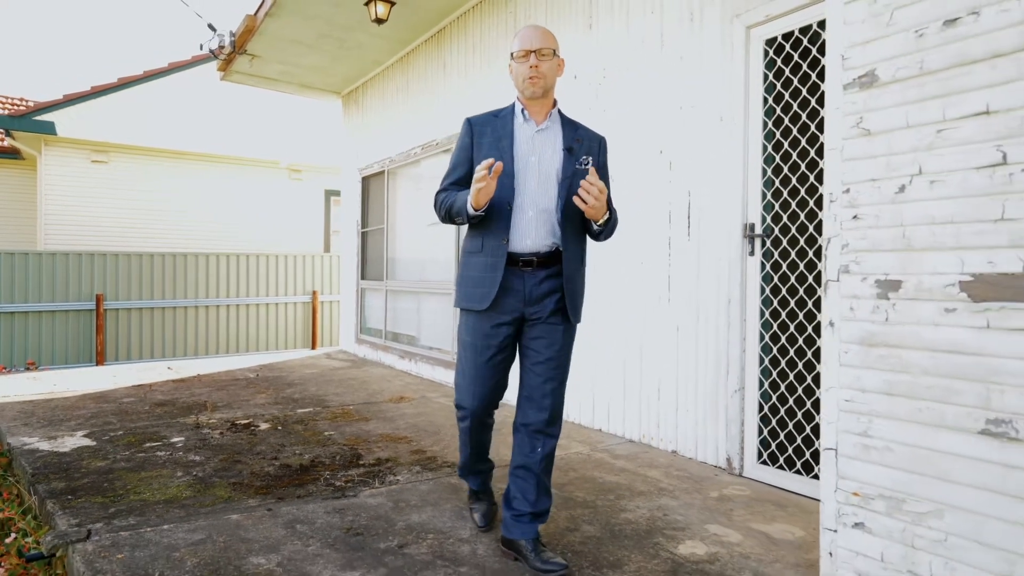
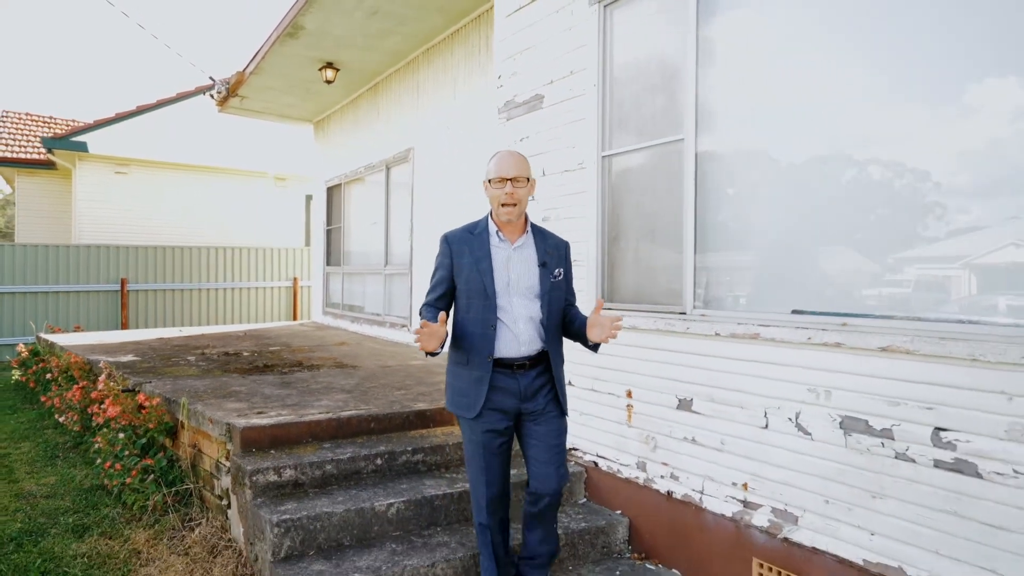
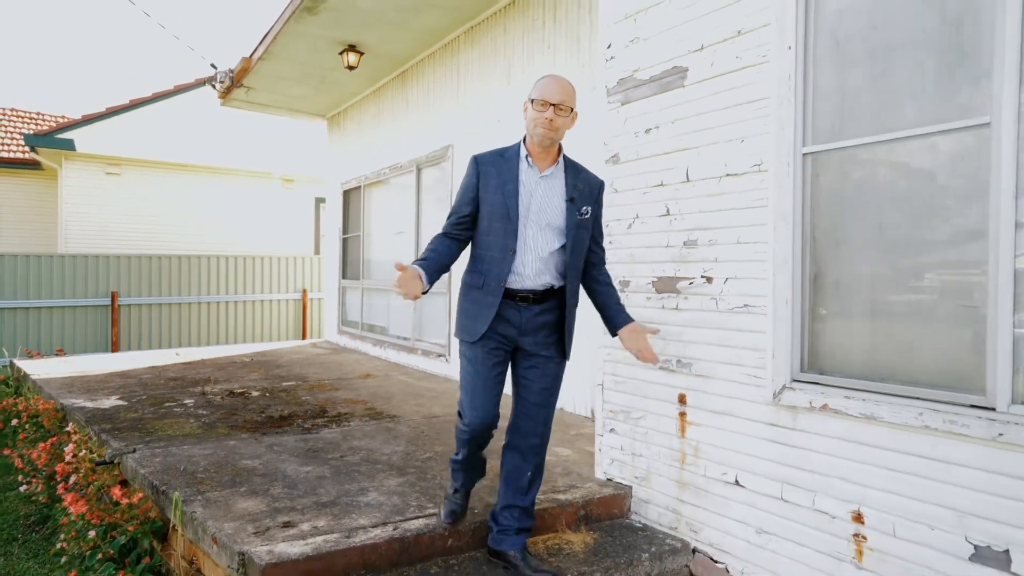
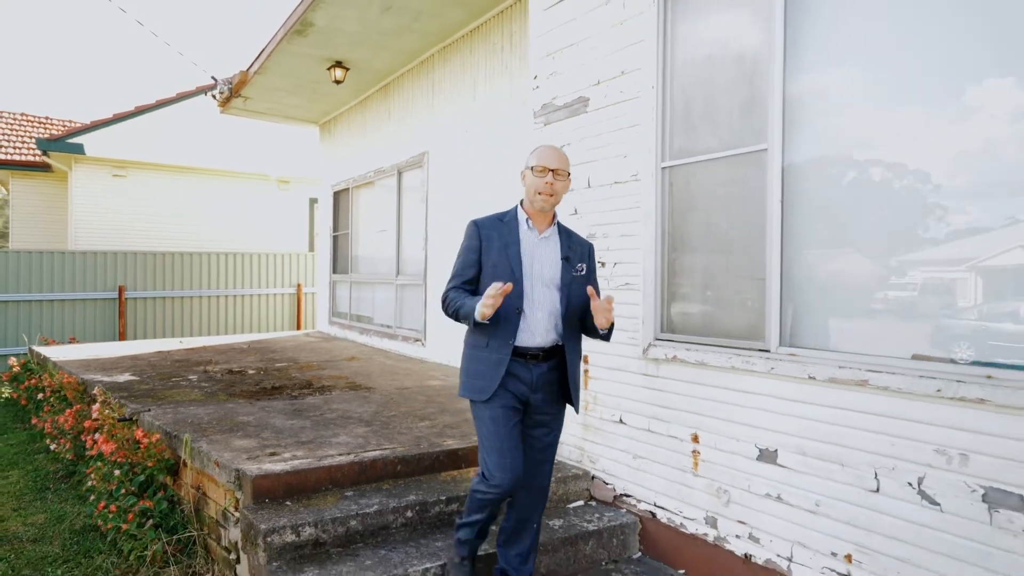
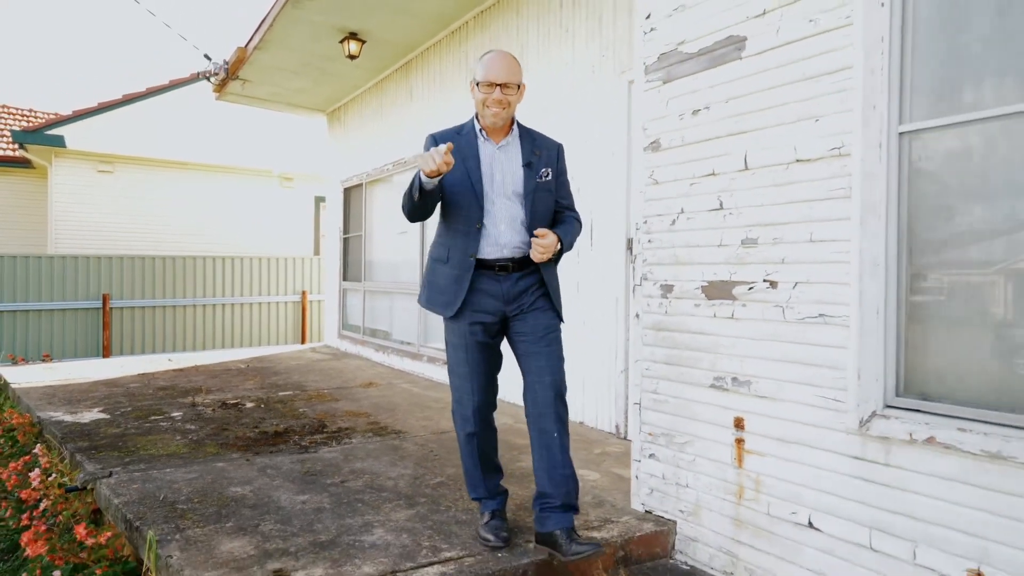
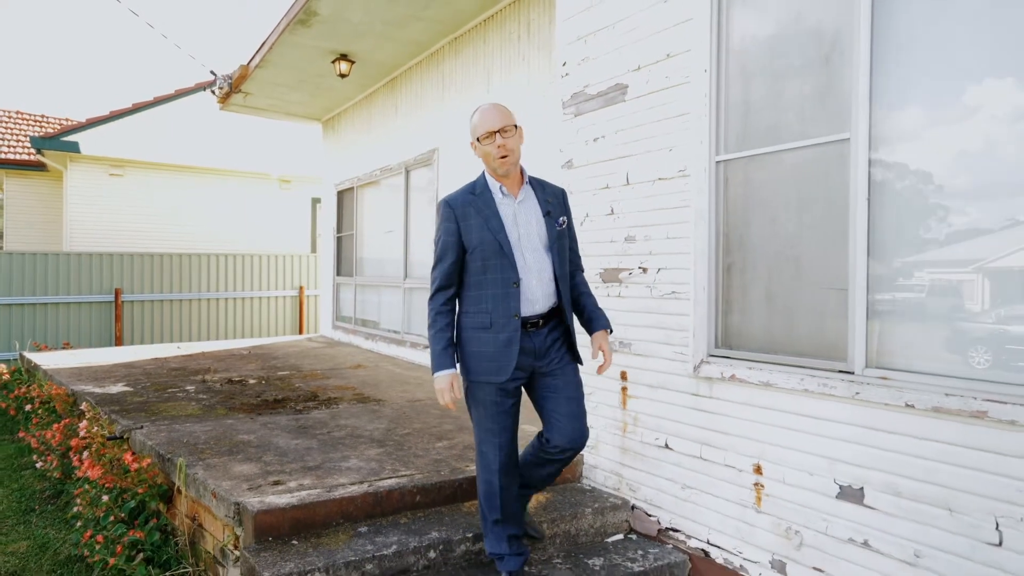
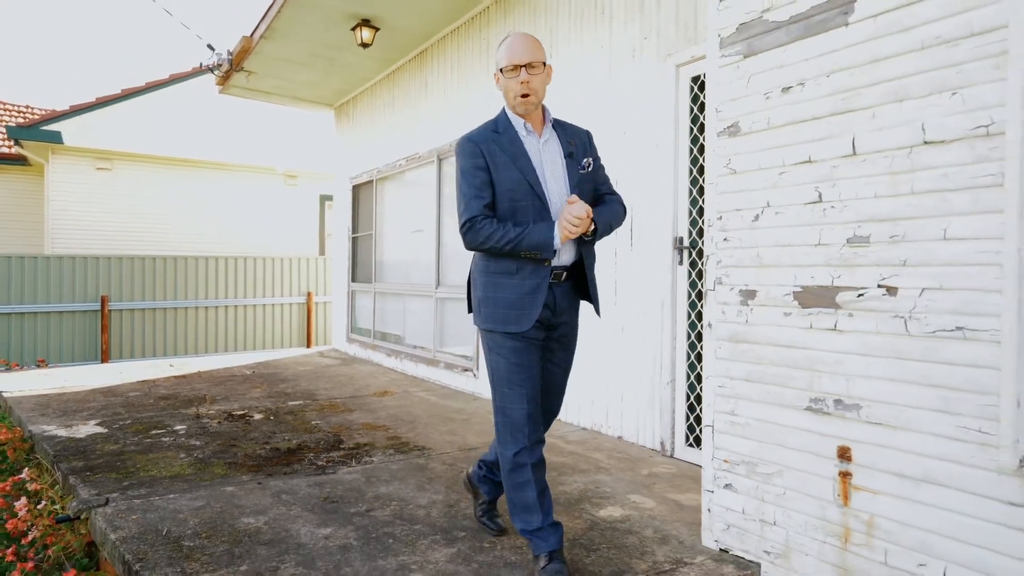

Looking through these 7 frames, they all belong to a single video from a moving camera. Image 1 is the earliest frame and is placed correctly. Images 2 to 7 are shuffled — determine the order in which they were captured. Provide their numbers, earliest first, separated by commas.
7, 5, 3, 6, 4, 2
